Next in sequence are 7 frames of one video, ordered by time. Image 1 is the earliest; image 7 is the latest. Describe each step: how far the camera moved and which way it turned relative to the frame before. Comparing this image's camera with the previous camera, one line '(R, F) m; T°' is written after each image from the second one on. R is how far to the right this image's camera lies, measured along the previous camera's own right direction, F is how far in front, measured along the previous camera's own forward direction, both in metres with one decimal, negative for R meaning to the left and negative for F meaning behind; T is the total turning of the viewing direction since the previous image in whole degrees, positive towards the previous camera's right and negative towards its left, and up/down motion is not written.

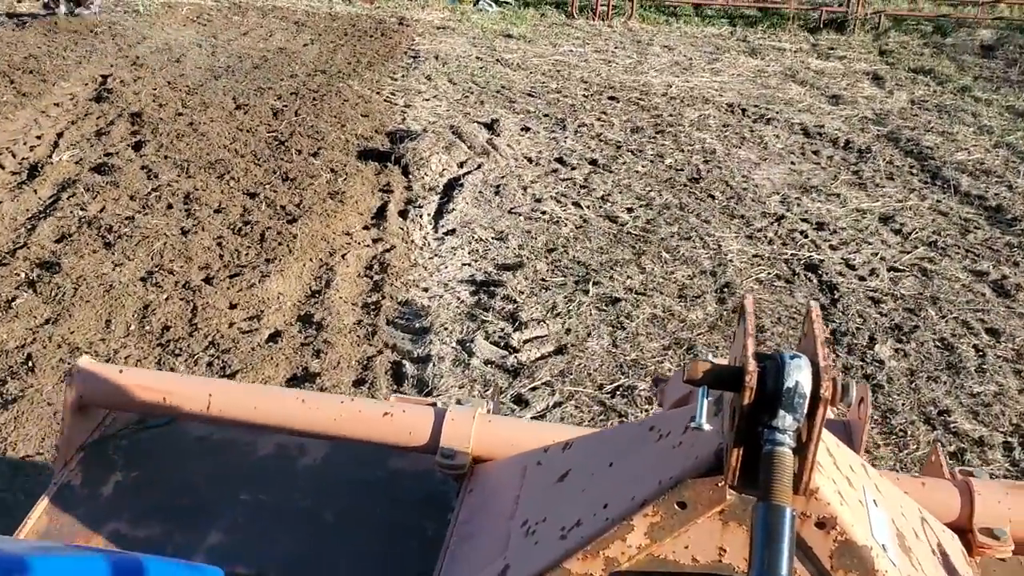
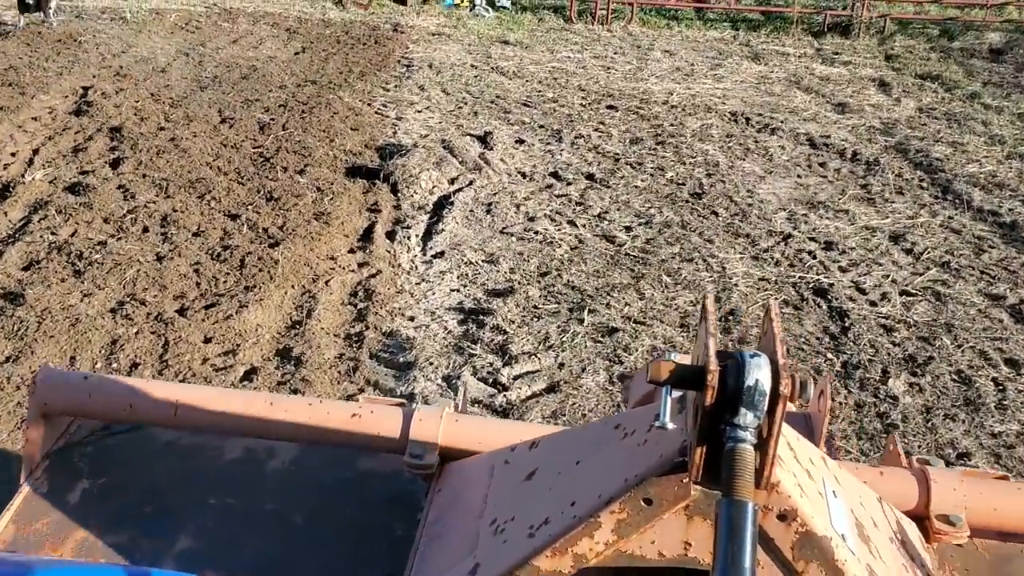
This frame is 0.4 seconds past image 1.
(+0.1, +0.2) m; 0°
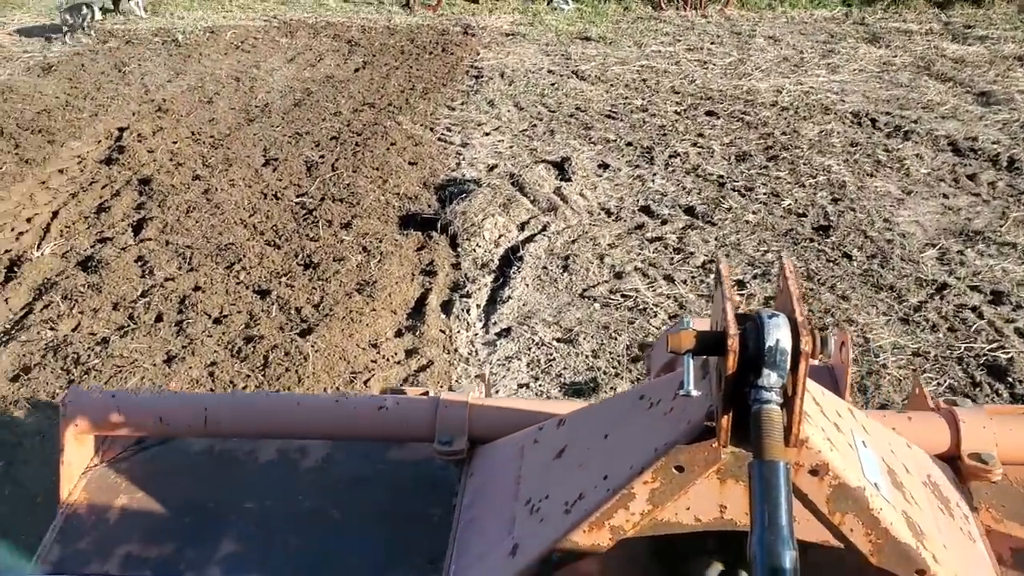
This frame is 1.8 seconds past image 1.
(+0.1, +1.0) m; -6°
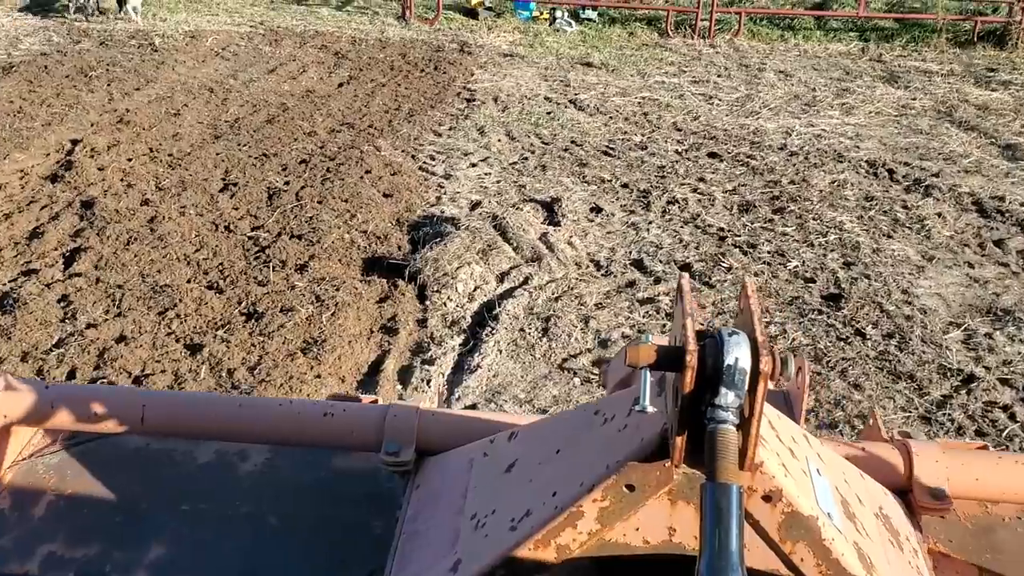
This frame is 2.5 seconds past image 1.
(+0.1, +0.5) m; 0°
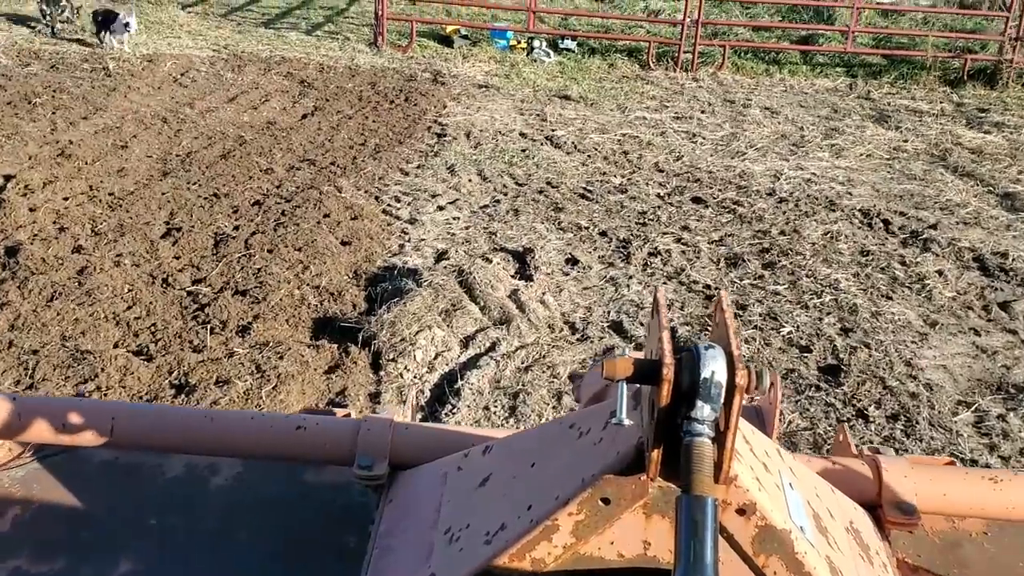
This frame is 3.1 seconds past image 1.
(0.0, +0.4) m; +1°
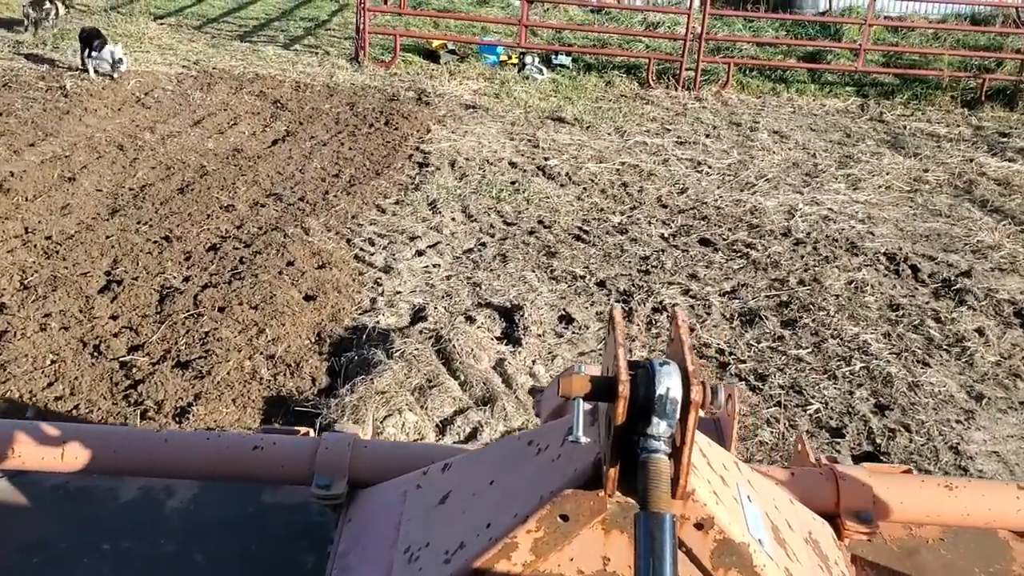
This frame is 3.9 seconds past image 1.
(0.0, +0.6) m; 0°
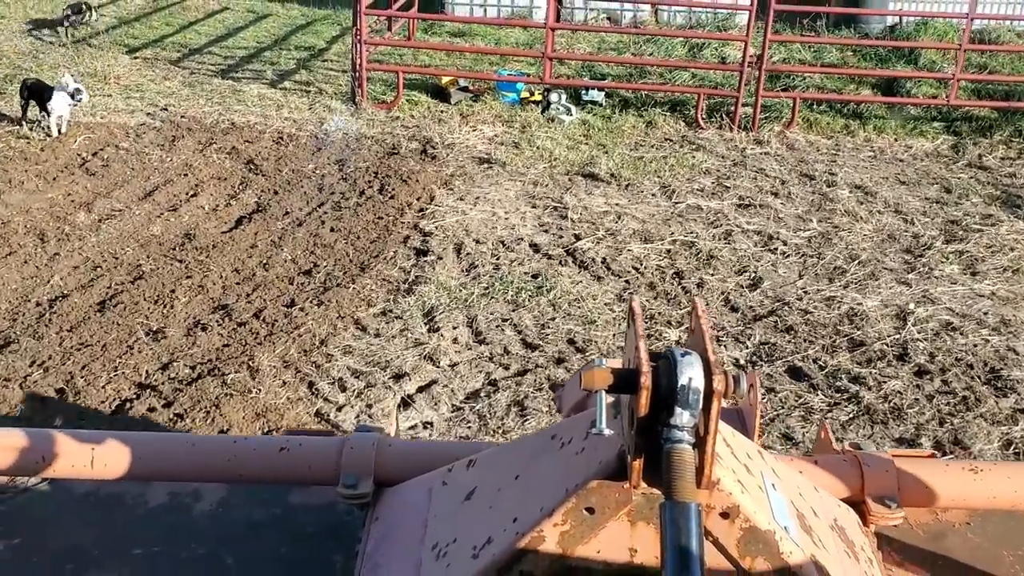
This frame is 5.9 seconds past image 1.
(0.0, +1.4) m; -2°
